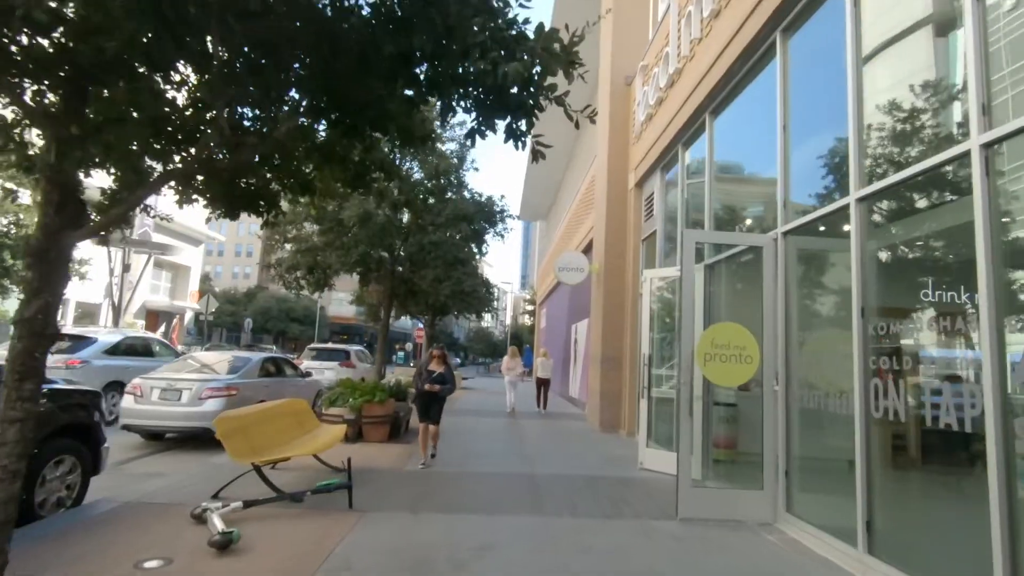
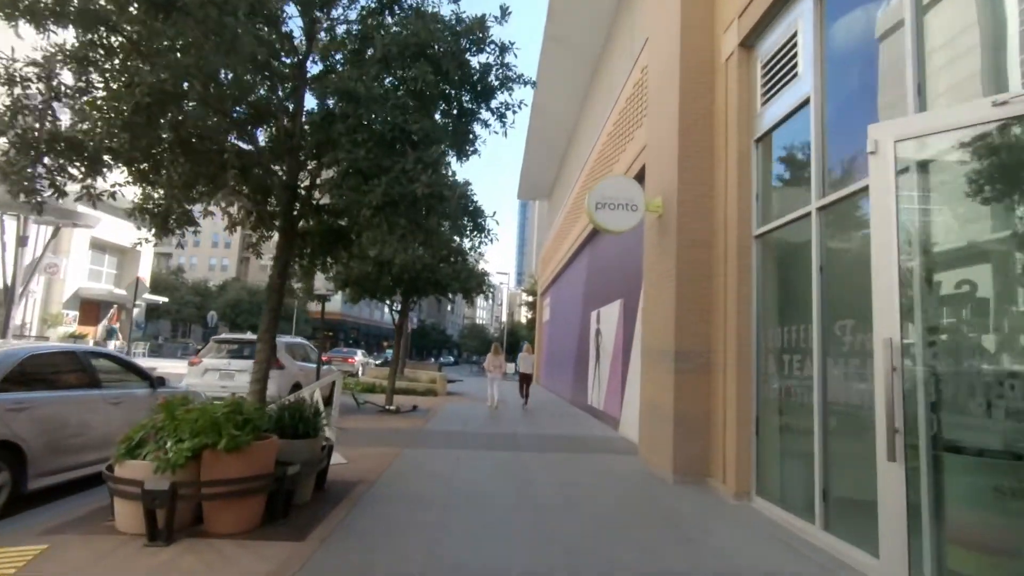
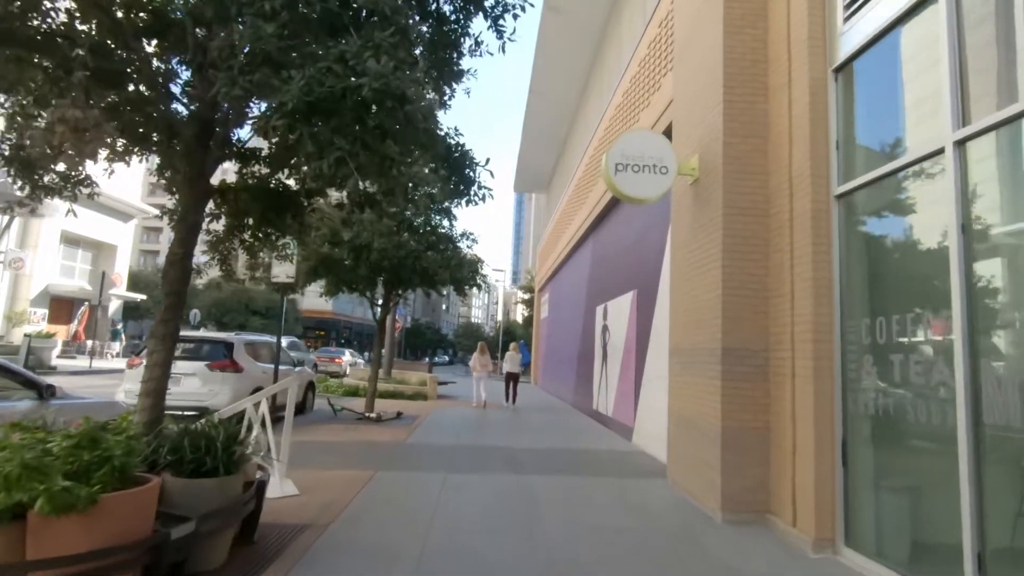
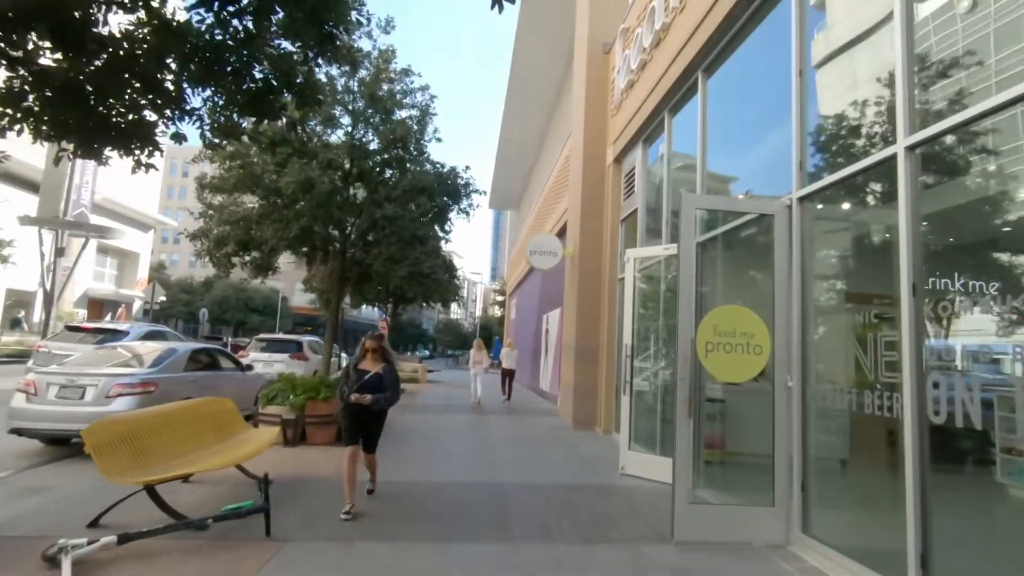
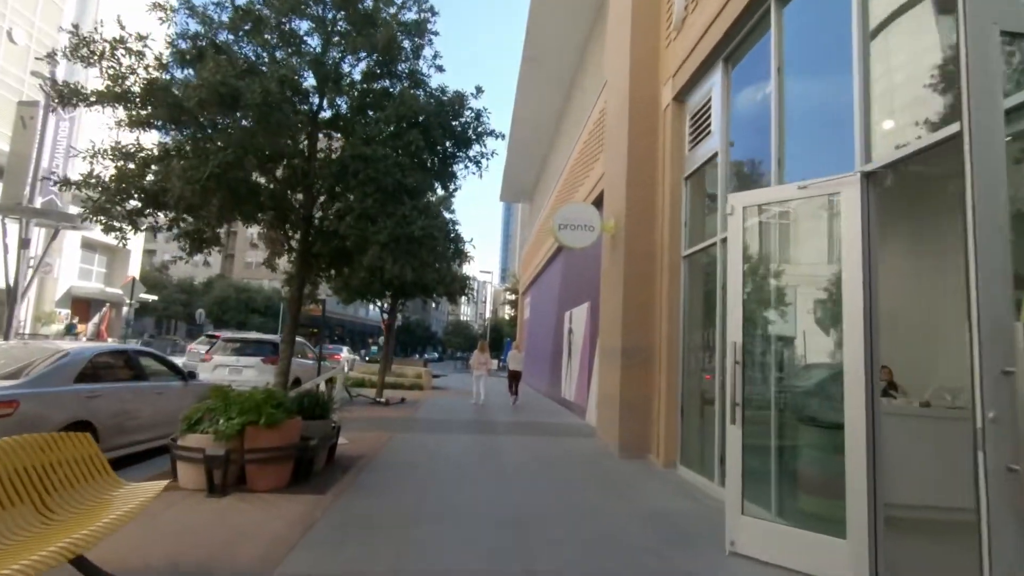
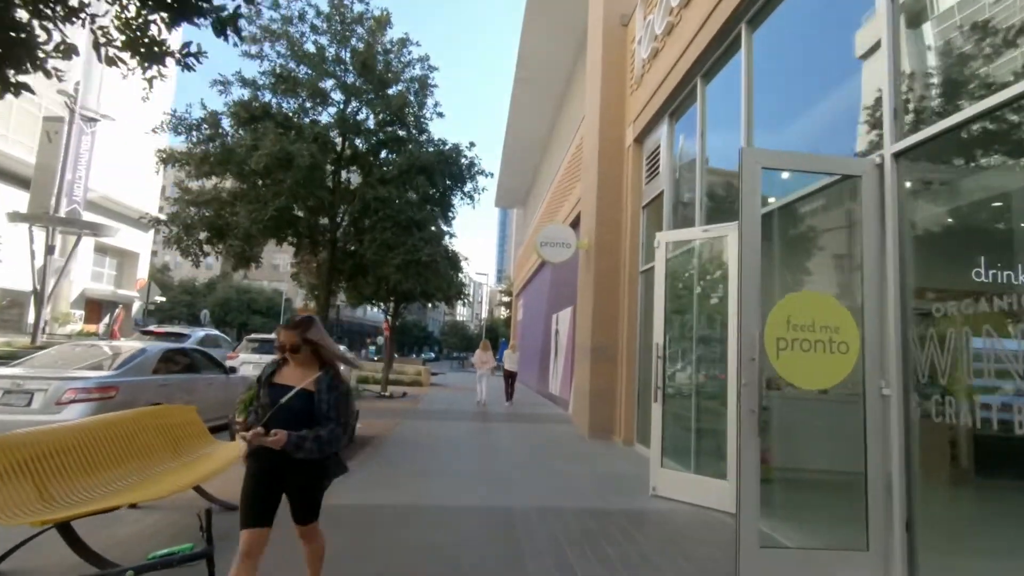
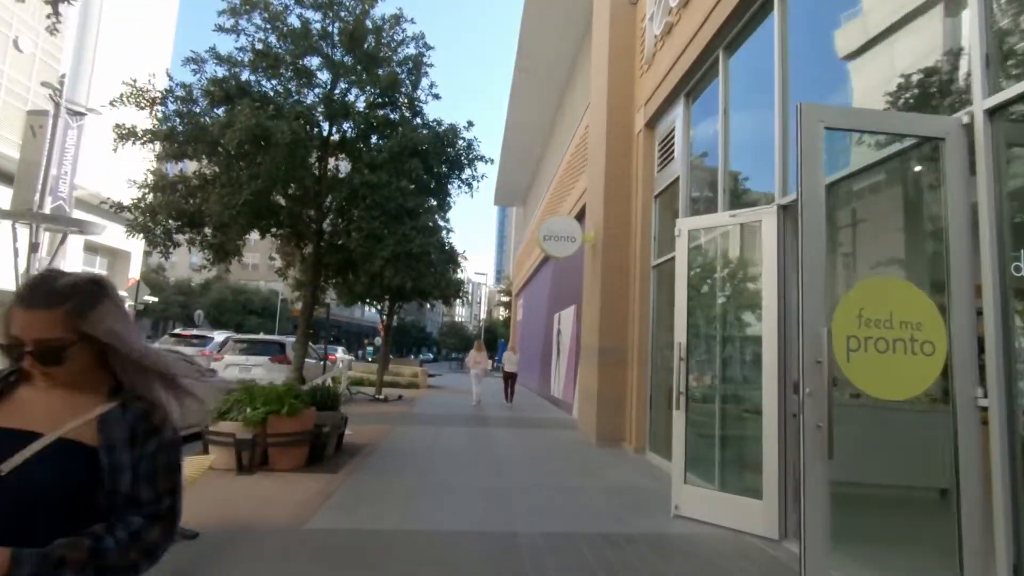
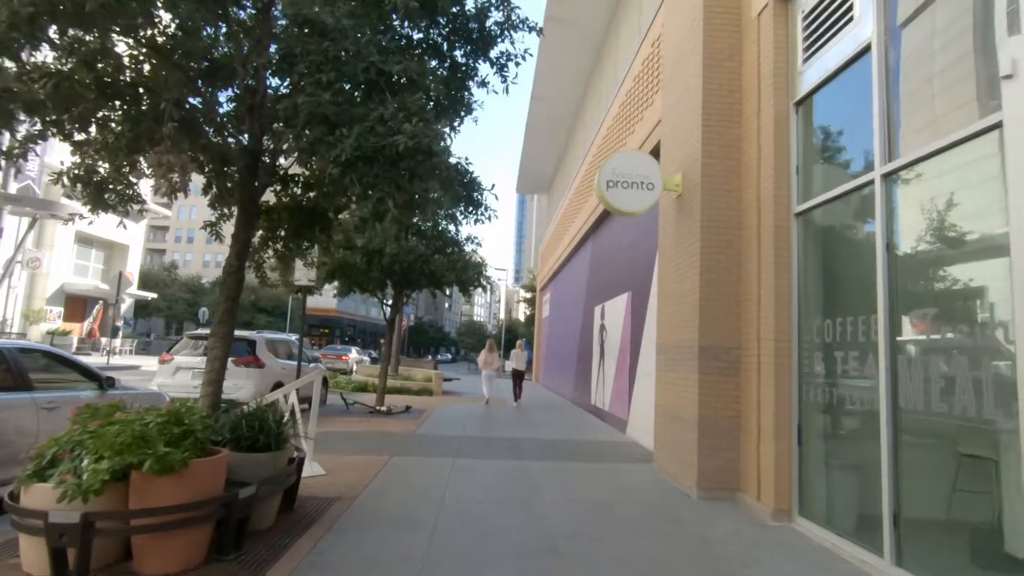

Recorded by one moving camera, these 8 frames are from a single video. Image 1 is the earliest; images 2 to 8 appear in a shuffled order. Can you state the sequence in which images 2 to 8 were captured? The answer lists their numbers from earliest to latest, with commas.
4, 6, 7, 5, 2, 8, 3
